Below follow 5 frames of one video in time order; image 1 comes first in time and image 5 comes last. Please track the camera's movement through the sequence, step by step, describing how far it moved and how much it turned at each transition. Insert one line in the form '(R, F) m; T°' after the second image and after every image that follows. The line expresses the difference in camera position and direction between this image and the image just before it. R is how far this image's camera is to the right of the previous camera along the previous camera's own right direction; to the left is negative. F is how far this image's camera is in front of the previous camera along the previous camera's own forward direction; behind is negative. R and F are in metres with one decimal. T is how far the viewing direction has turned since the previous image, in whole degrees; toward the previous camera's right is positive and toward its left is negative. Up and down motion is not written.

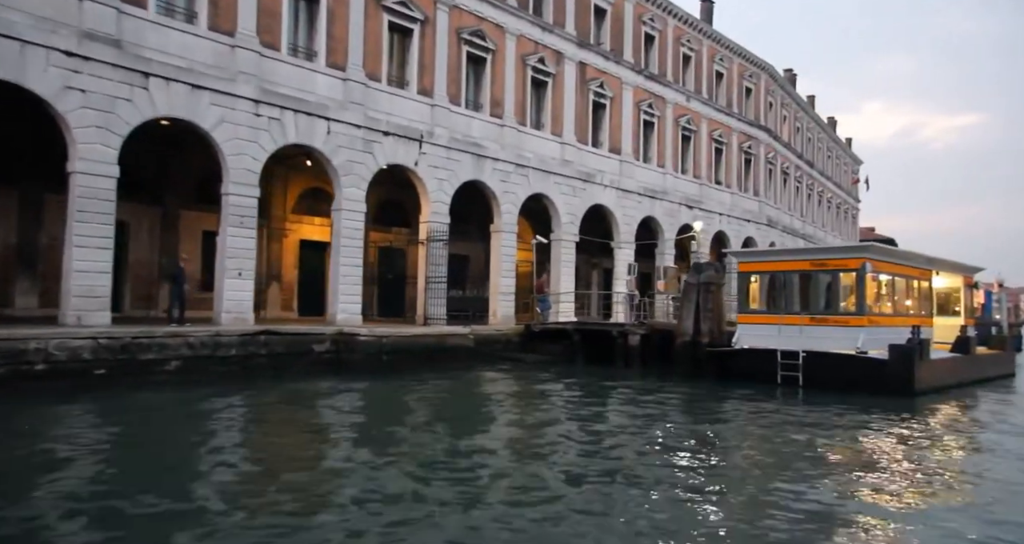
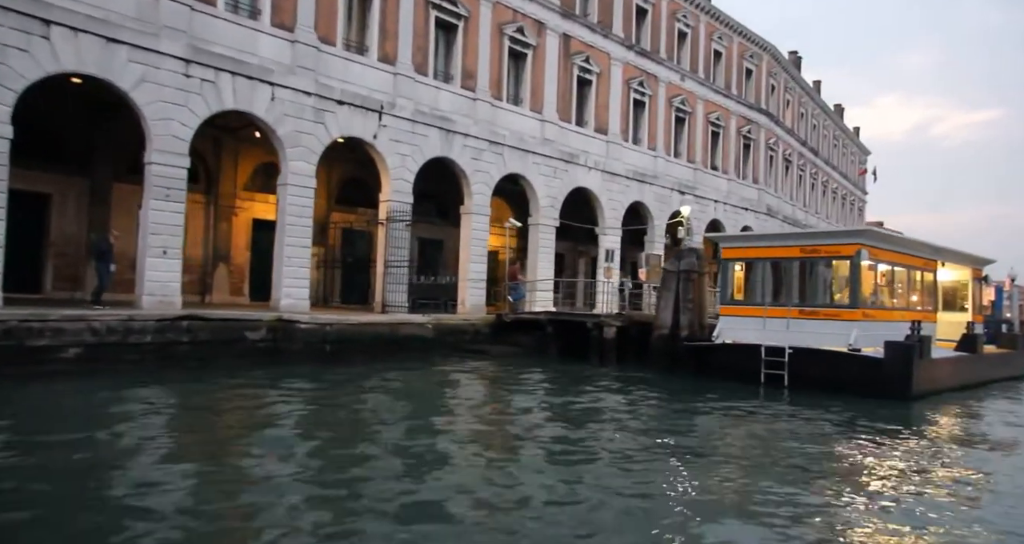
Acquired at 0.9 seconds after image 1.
(+1.0, +1.5) m; -1°
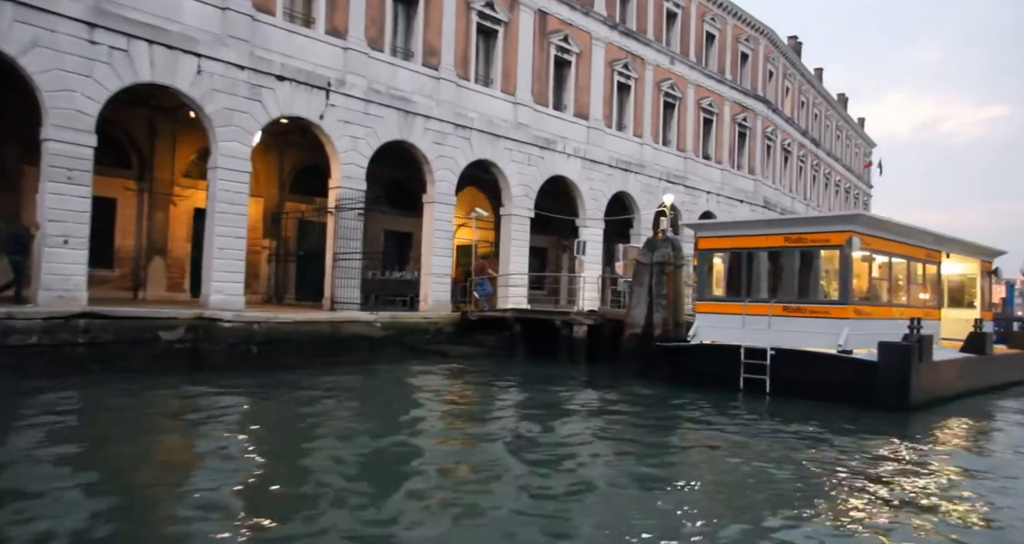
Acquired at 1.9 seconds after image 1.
(+1.0, +1.6) m; -1°
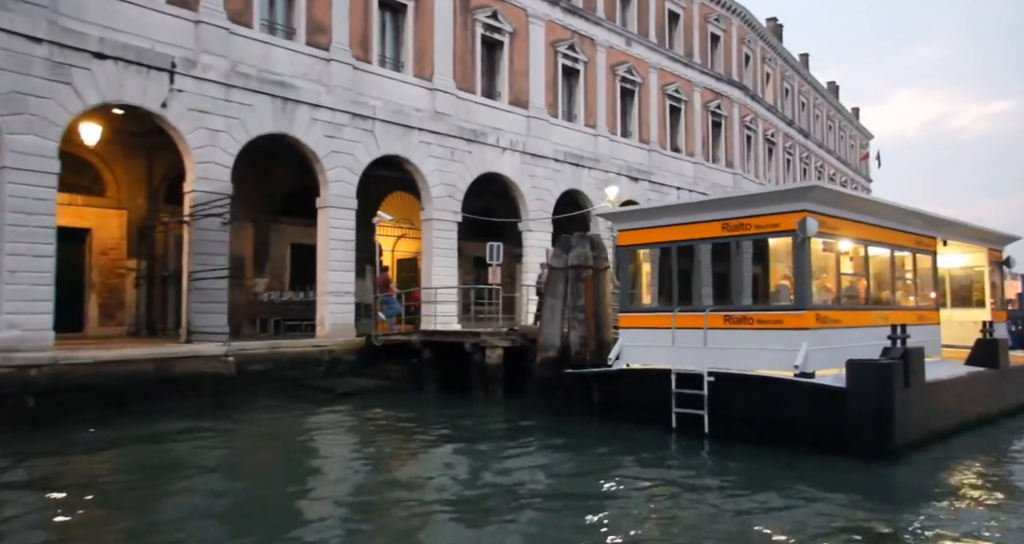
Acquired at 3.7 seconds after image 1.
(+2.1, +3.1) m; -1°
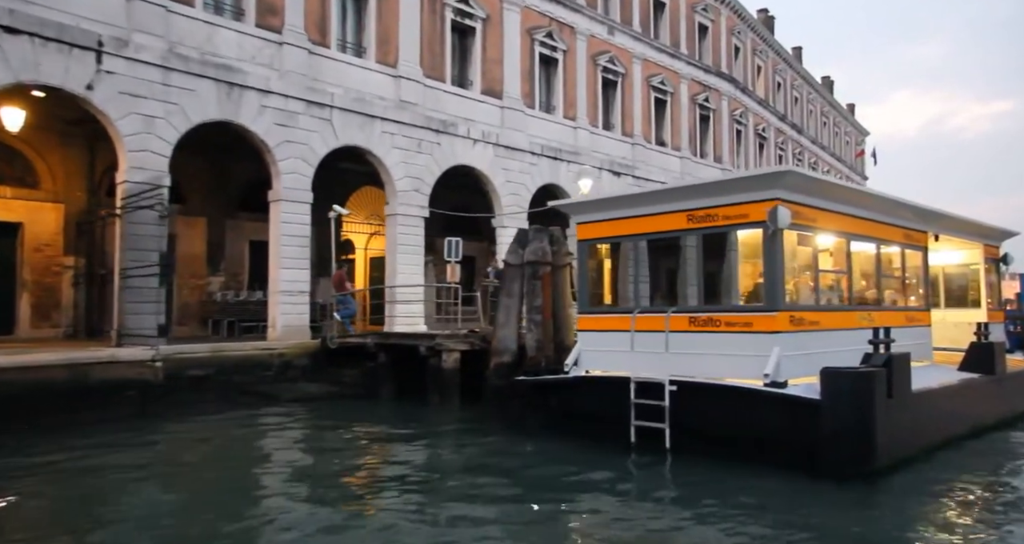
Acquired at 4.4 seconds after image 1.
(+0.7, +1.0) m; 0°
